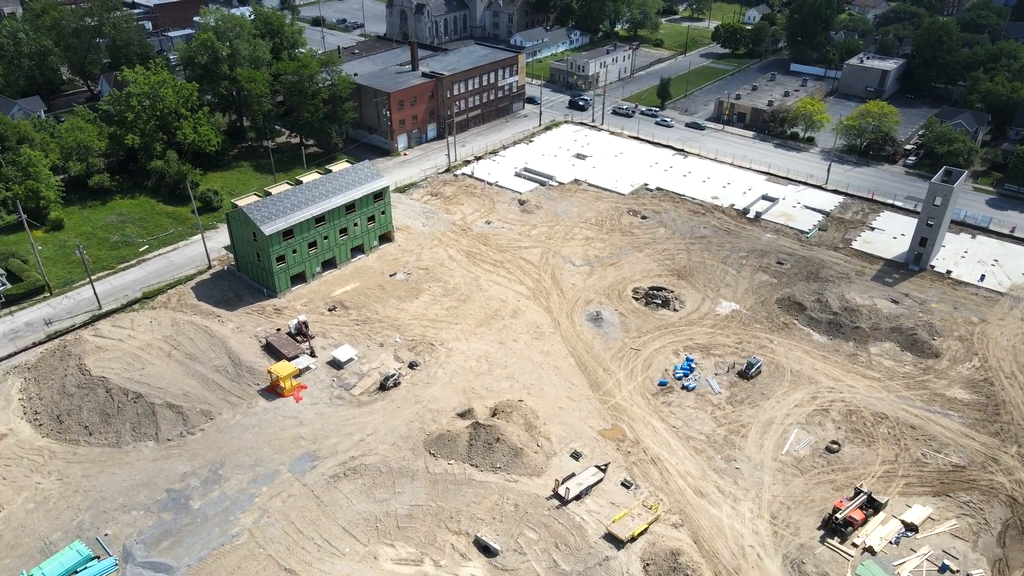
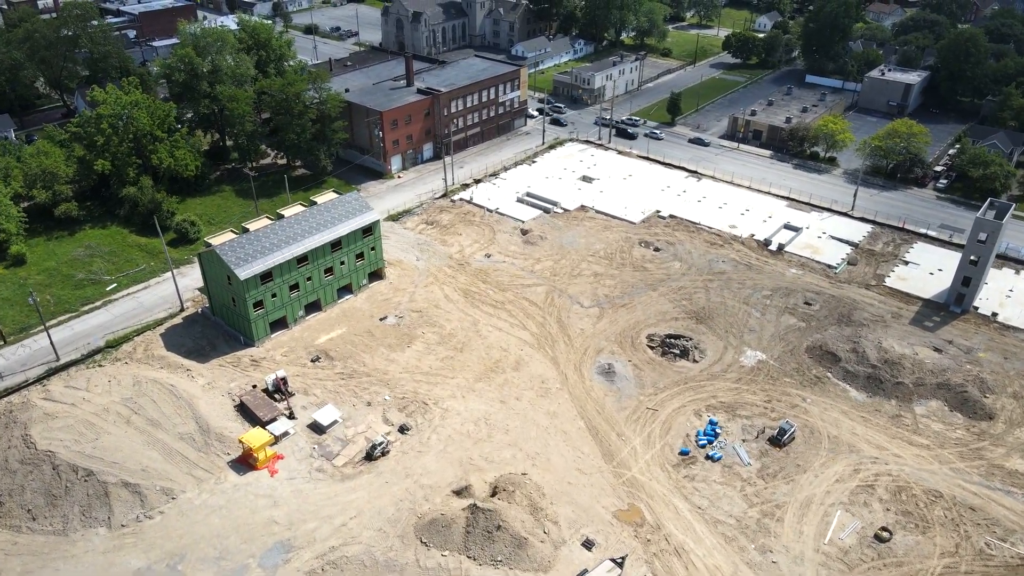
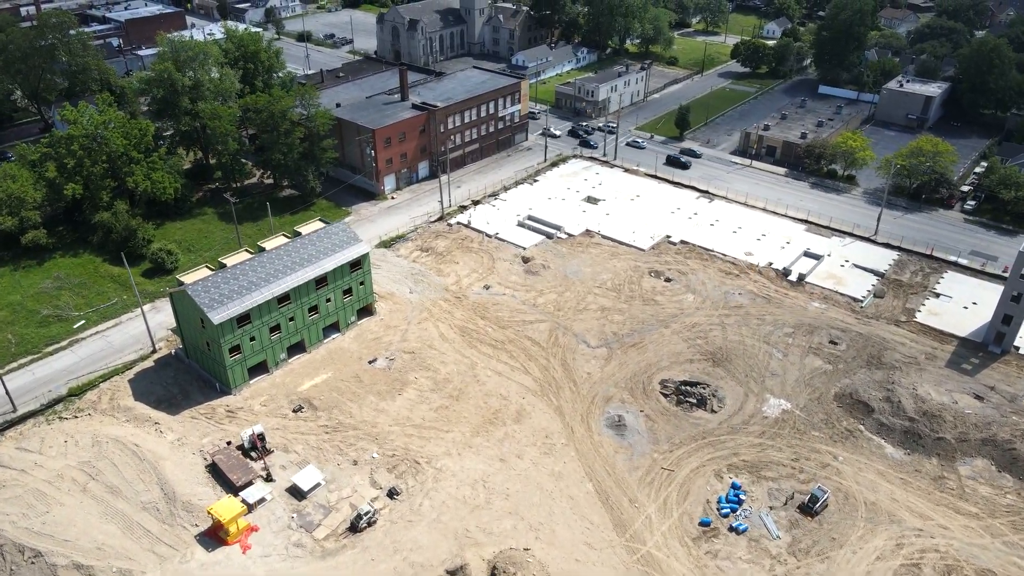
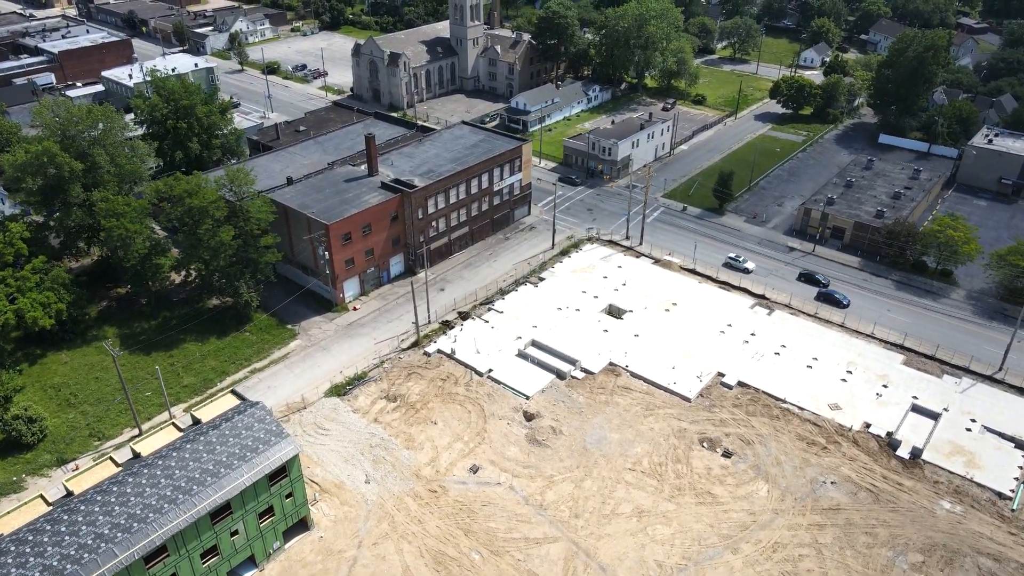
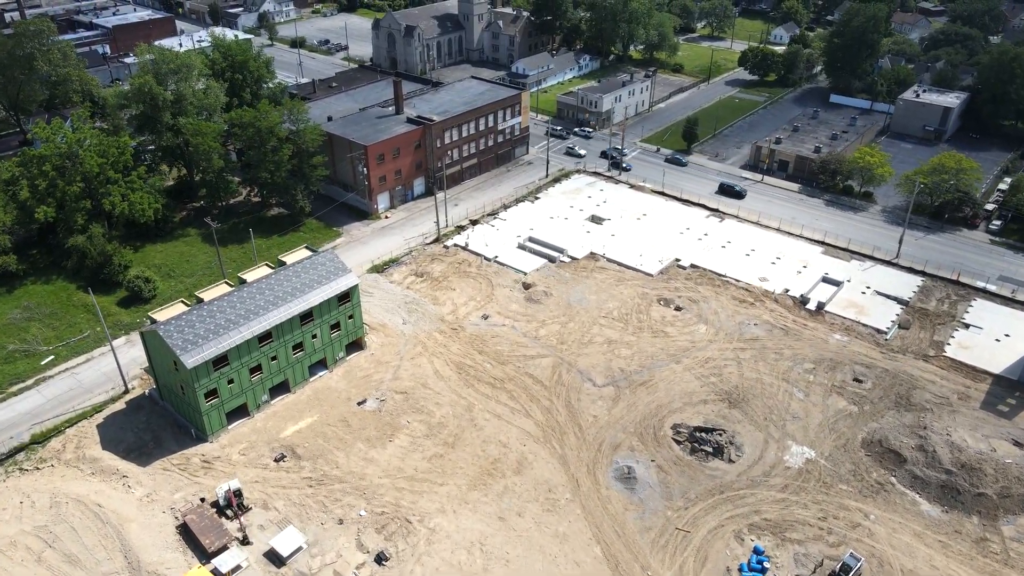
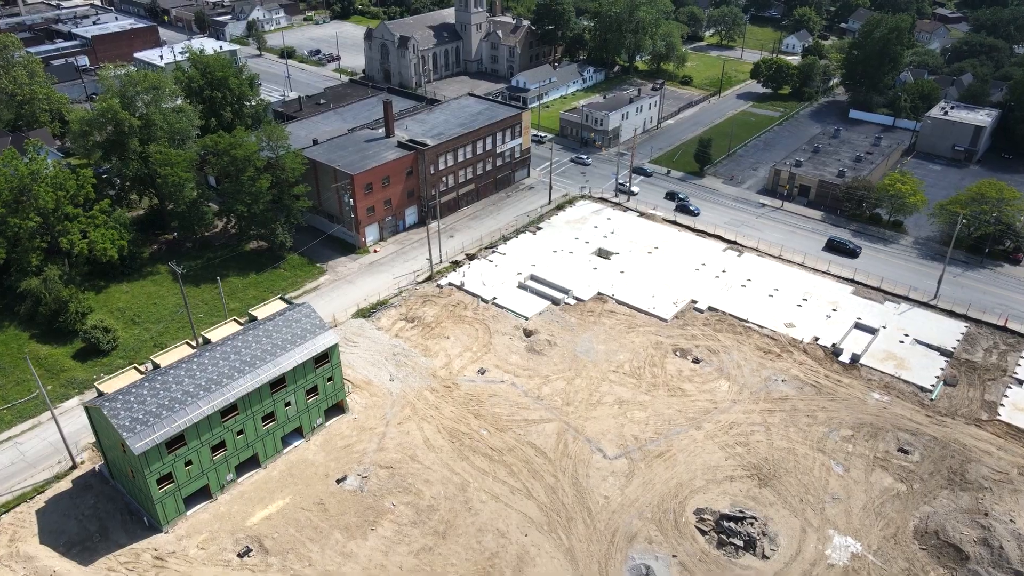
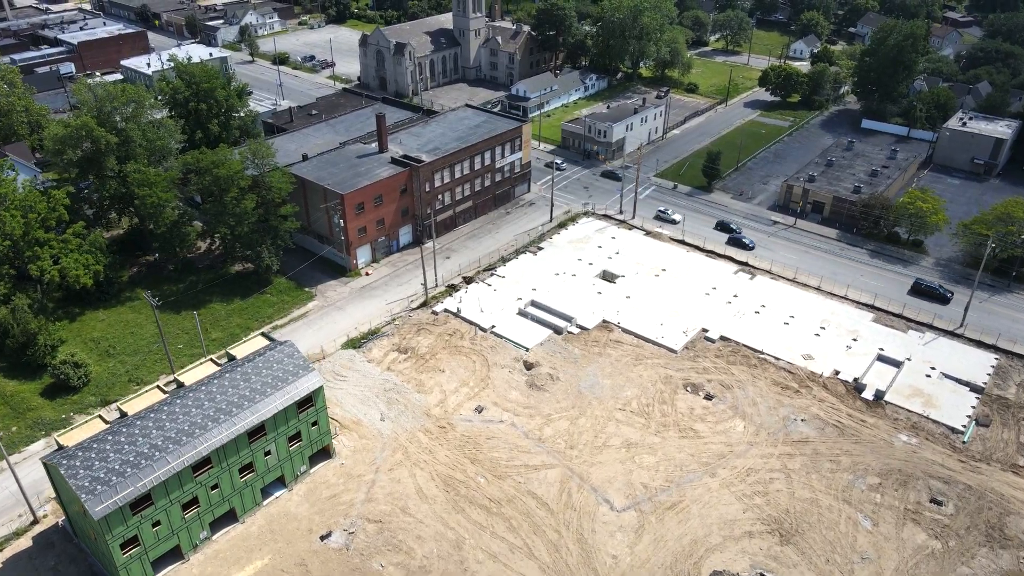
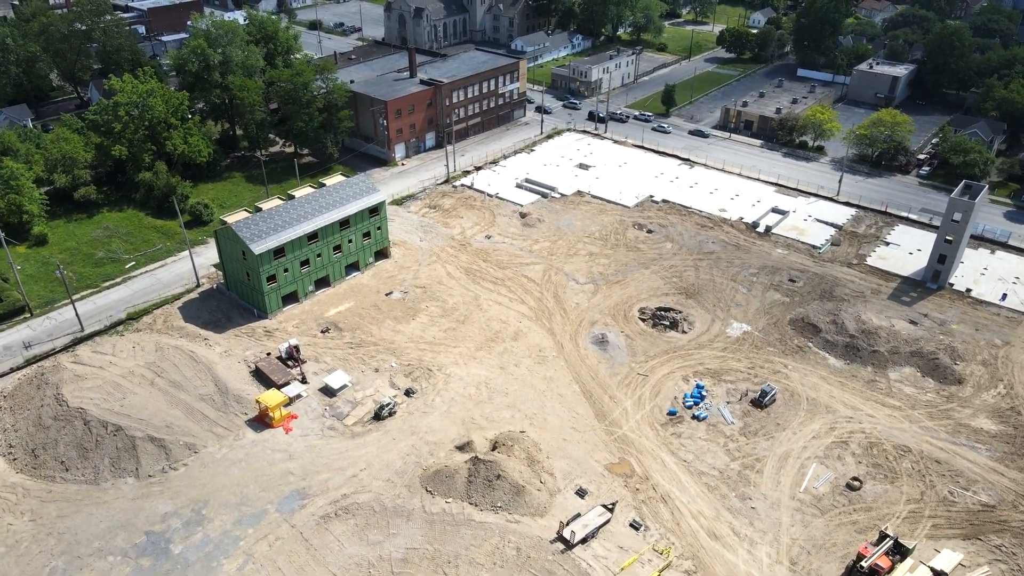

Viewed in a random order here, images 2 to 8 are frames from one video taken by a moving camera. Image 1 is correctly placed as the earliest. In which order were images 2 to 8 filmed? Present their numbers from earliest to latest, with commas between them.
8, 2, 3, 5, 6, 7, 4
